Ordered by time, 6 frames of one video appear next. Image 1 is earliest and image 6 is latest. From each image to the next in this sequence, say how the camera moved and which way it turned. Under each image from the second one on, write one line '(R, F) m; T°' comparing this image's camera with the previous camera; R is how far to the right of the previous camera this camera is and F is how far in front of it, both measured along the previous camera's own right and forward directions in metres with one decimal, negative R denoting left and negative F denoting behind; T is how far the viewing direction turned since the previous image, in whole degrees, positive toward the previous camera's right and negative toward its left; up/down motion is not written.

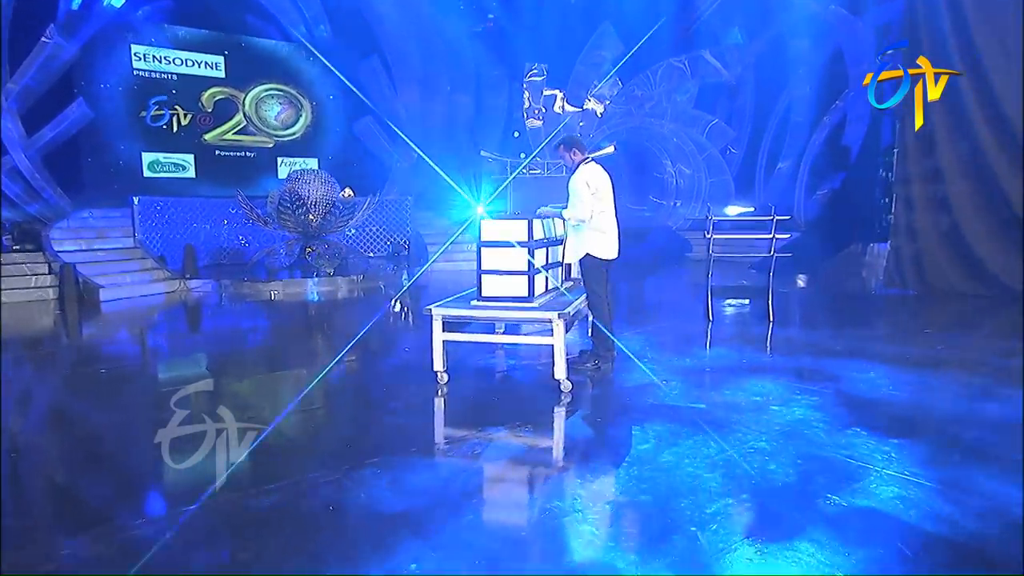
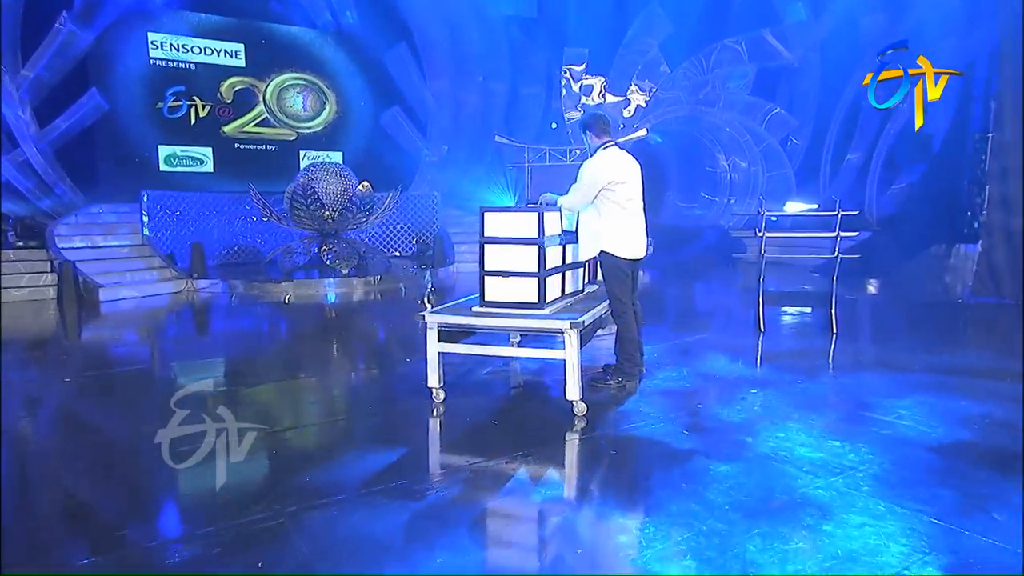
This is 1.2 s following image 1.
(+0.3, +0.6) m; -5°
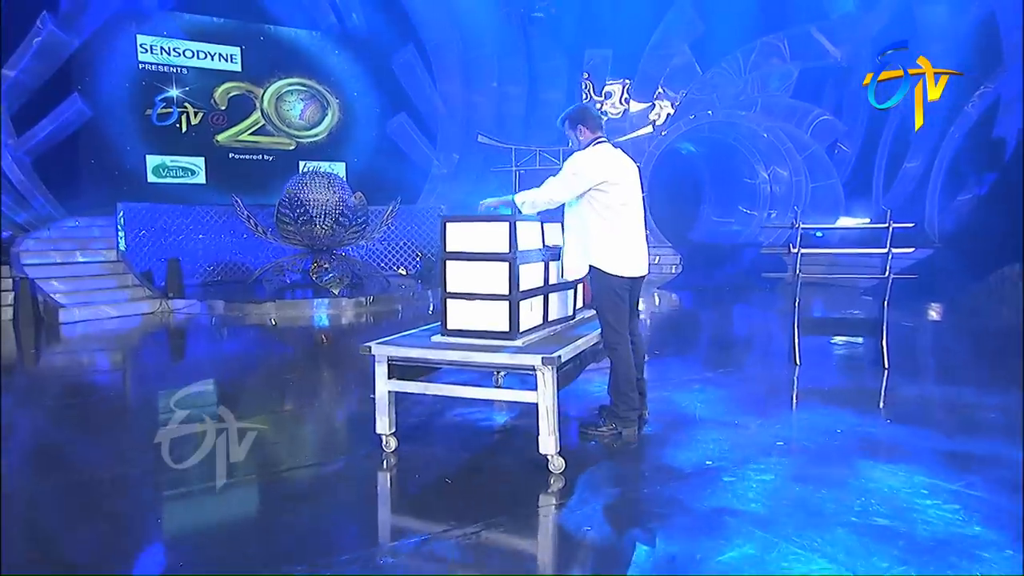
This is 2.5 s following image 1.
(+0.3, +0.7) m; -4°
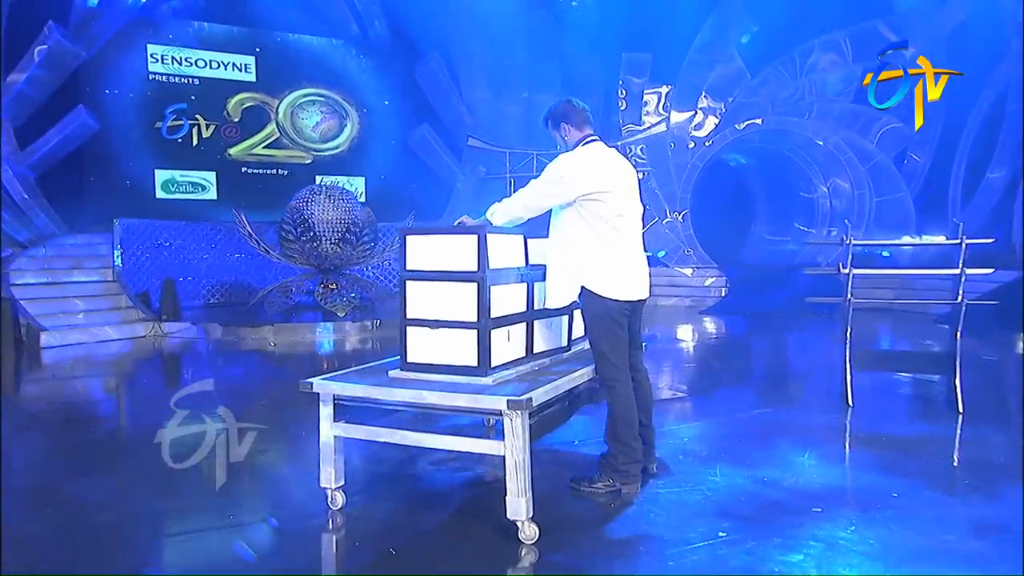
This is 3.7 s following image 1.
(+0.3, +0.6) m; -5°
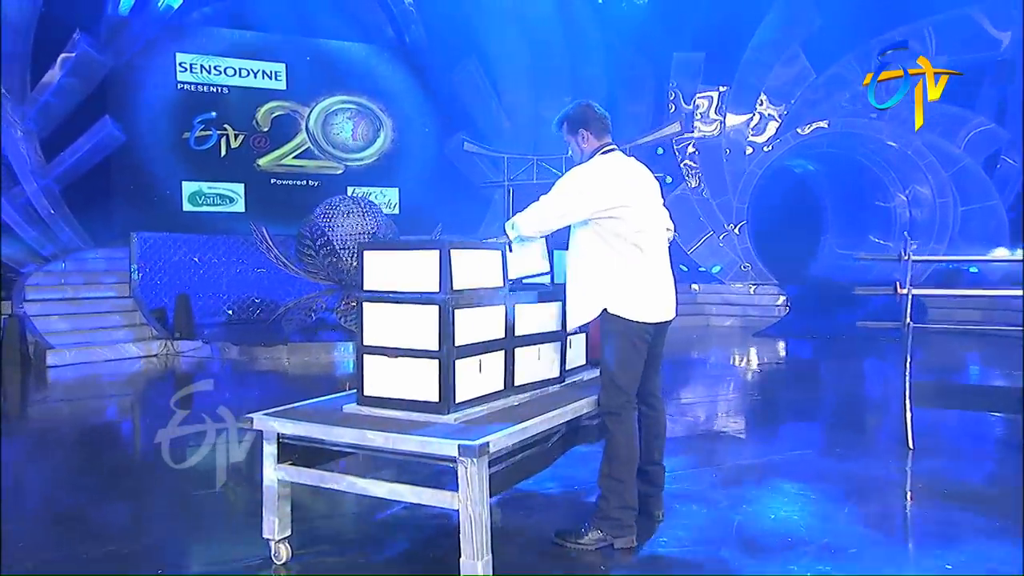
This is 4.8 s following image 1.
(+0.3, +0.4) m; -5°
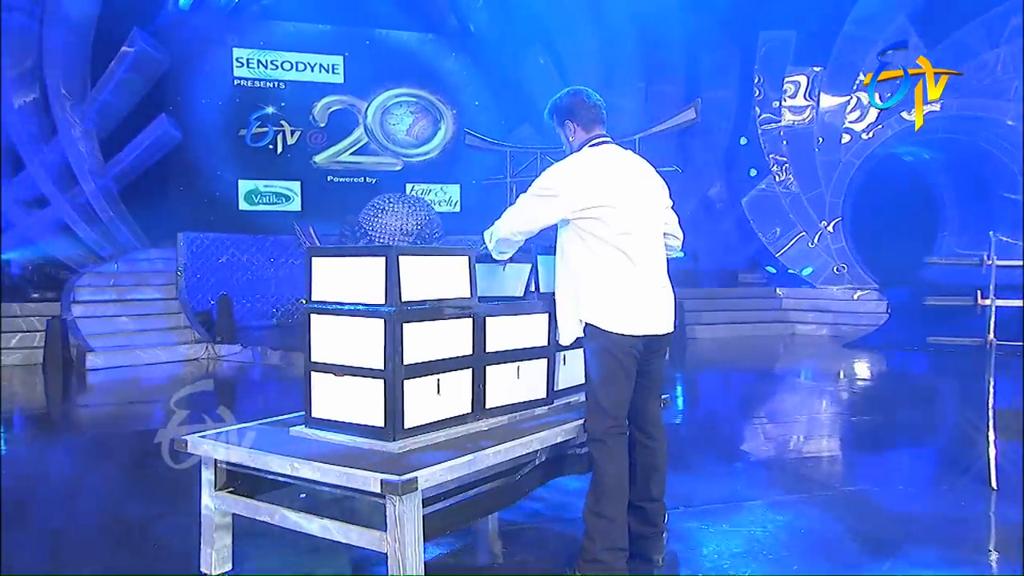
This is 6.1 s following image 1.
(+0.3, +0.4) m; -8°
